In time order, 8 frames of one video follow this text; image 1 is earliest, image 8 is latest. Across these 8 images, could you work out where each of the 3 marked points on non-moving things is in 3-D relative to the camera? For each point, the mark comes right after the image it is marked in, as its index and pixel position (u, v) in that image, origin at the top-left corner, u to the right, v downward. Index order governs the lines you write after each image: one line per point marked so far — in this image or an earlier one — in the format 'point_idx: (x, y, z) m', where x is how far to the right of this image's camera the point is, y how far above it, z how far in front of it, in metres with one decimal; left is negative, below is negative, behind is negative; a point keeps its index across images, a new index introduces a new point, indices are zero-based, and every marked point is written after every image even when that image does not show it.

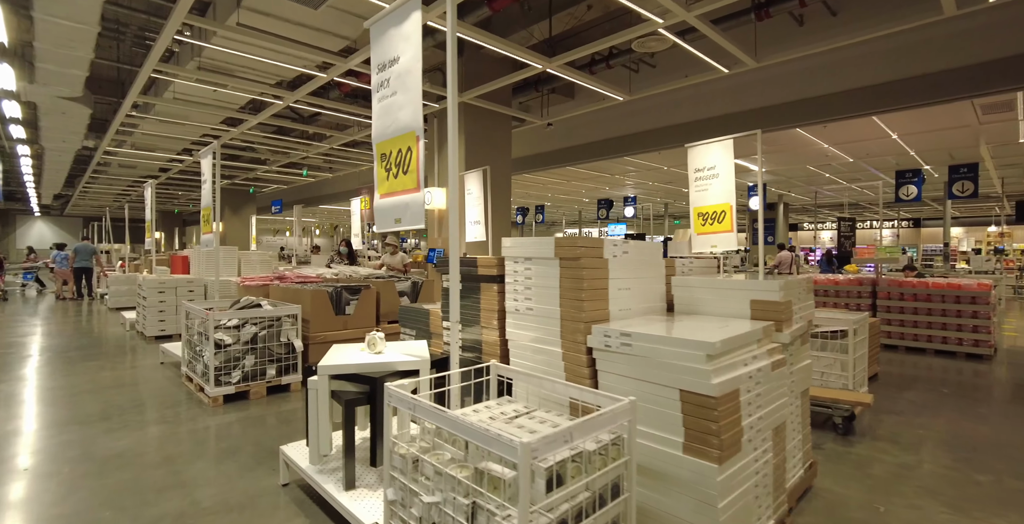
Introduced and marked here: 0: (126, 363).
0: (-4.3, -1.1, +5.5) m
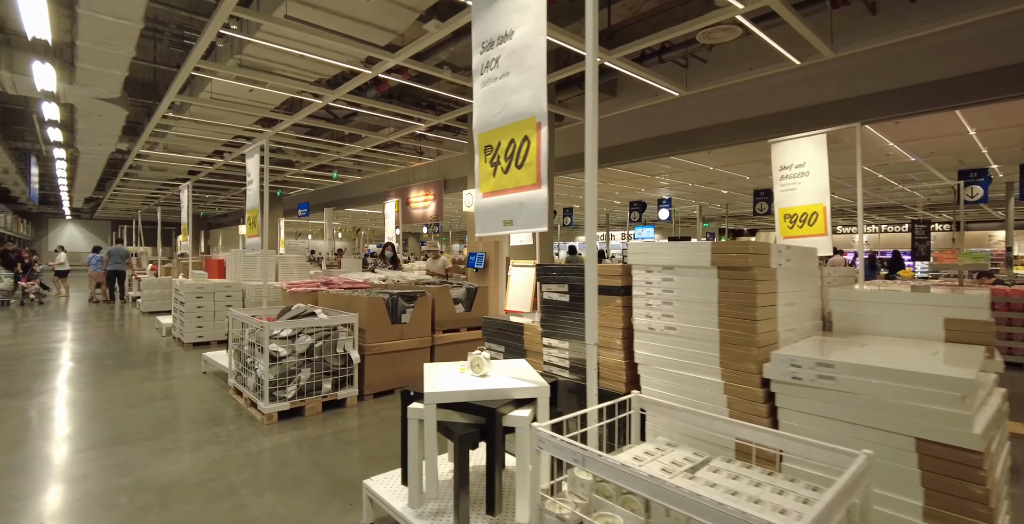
0: (-3.7, -1.2, +5.3) m
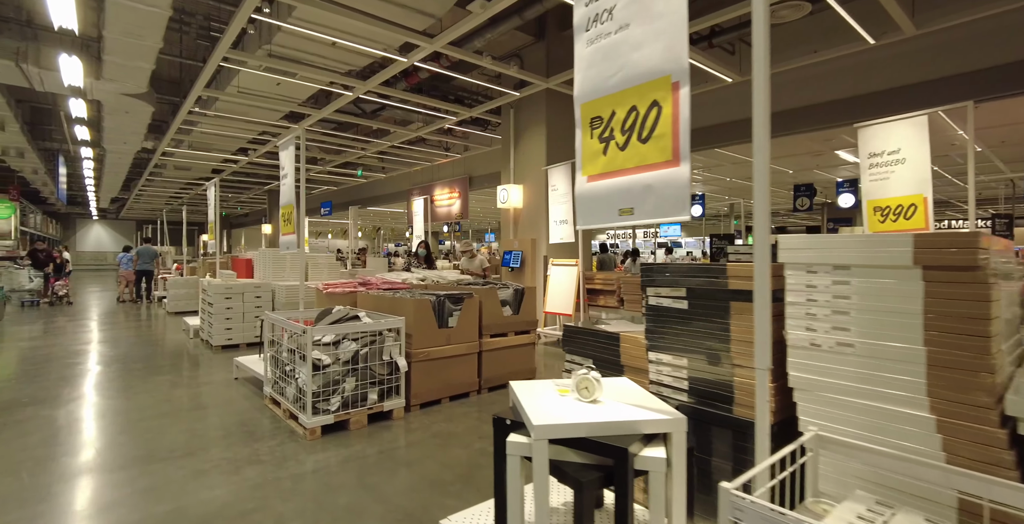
0: (-3.2, -1.2, +5.0) m
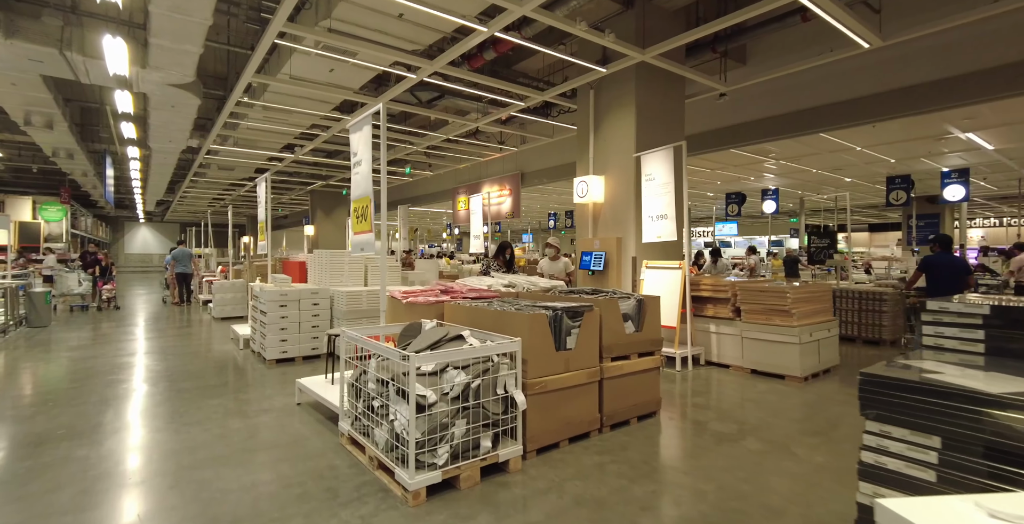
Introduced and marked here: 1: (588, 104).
0: (-2.2, -1.2, +4.3) m
1: (+1.1, +2.2, +6.9) m
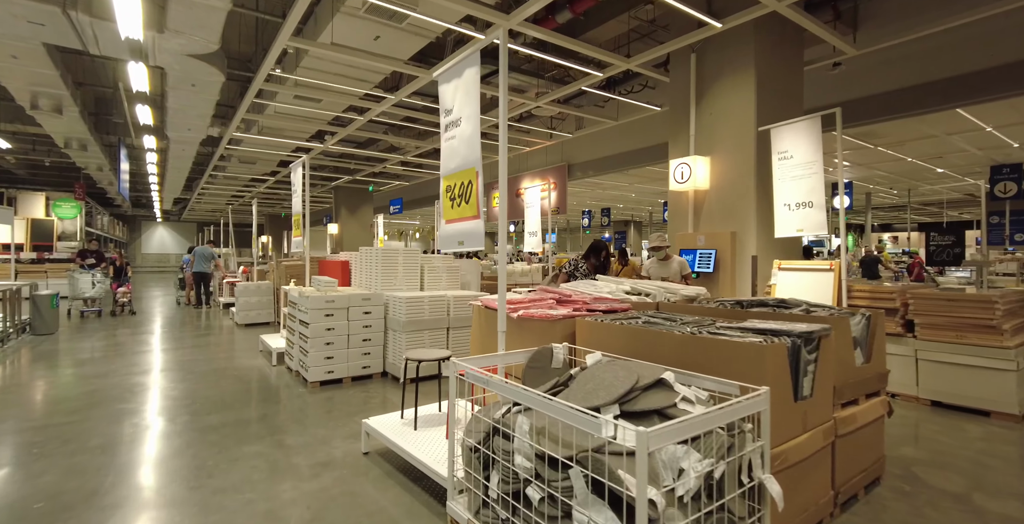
0: (-1.4, -1.2, +3.2) m
1: (+2.0, +2.2, +5.7) m
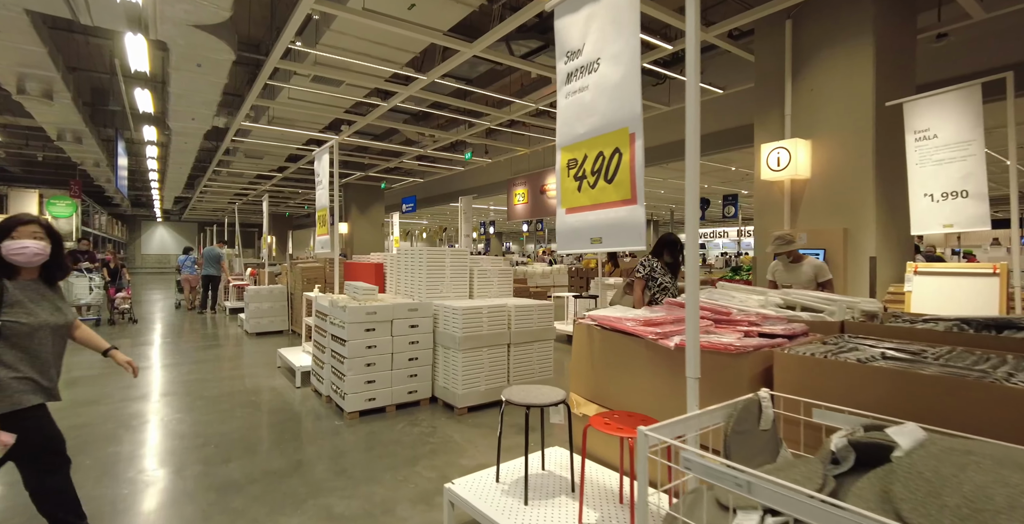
0: (-0.7, -1.2, +2.4) m
1: (+2.7, +2.2, +4.9) m
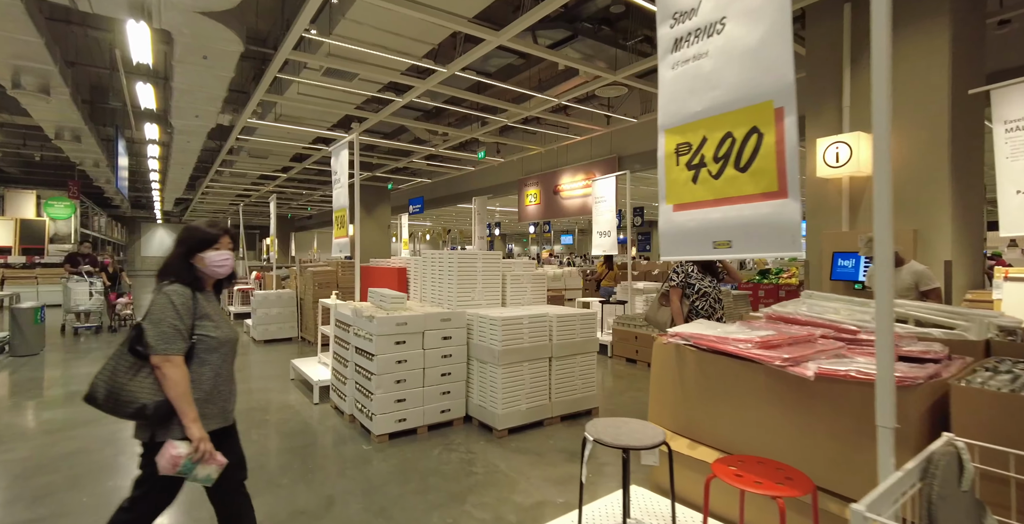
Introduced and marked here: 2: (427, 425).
0: (-0.4, -1.2, +2.0) m
1: (+3.0, +2.1, +4.5) m
2: (-0.6, -1.2, +3.6) m
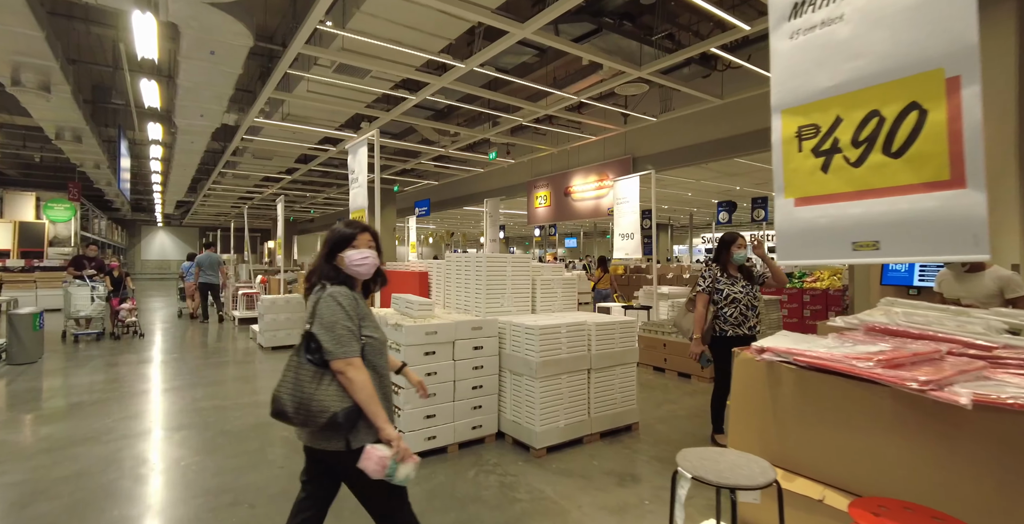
0: (-0.2, -1.3, +1.7) m
1: (+3.2, +2.1, +4.2) m
2: (-0.4, -1.2, +3.3) m
